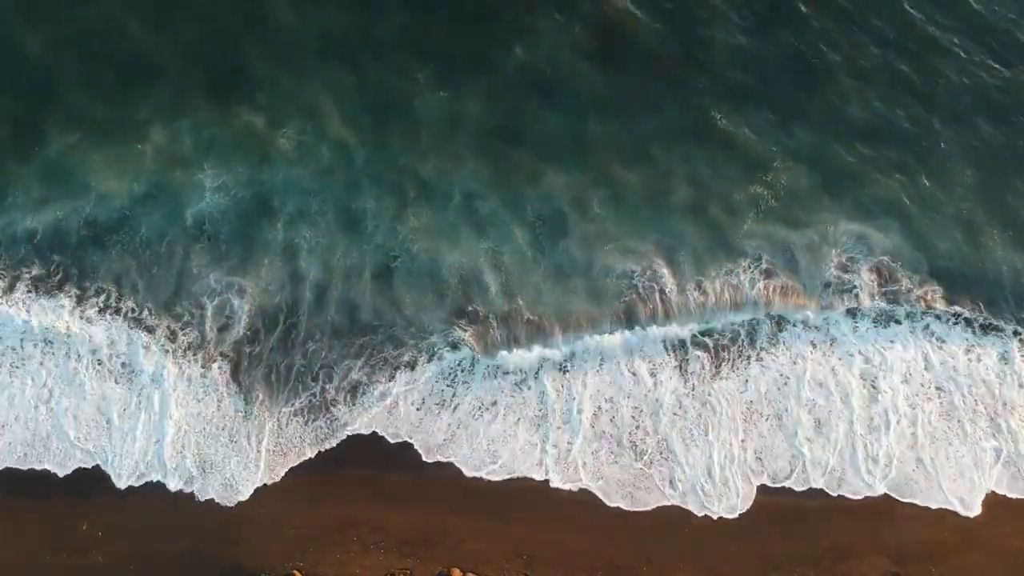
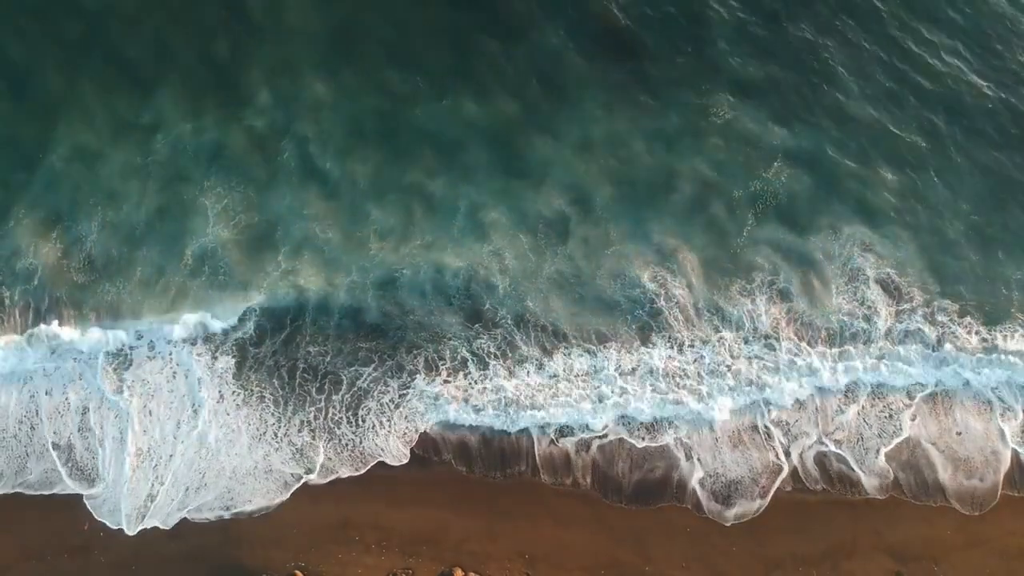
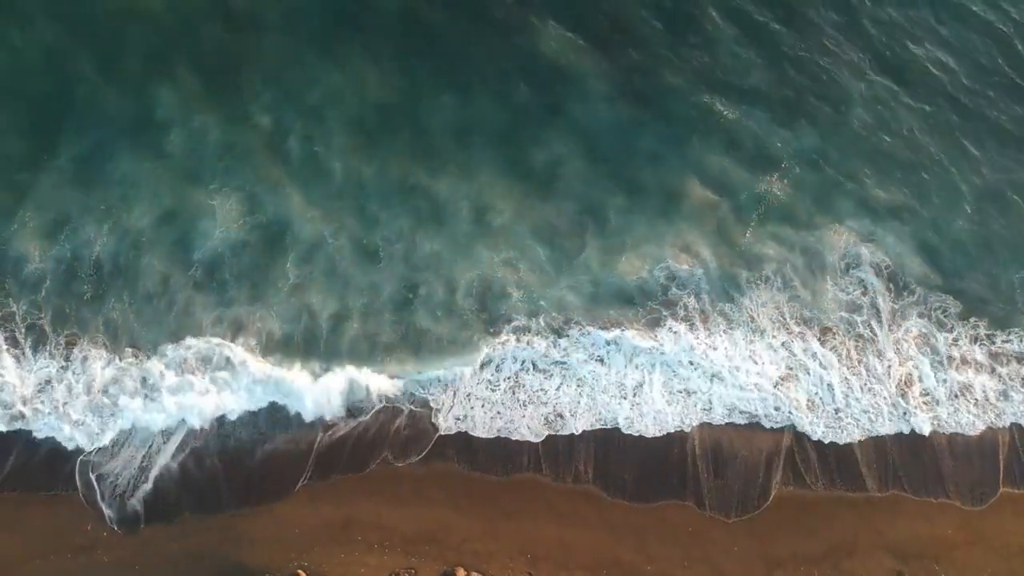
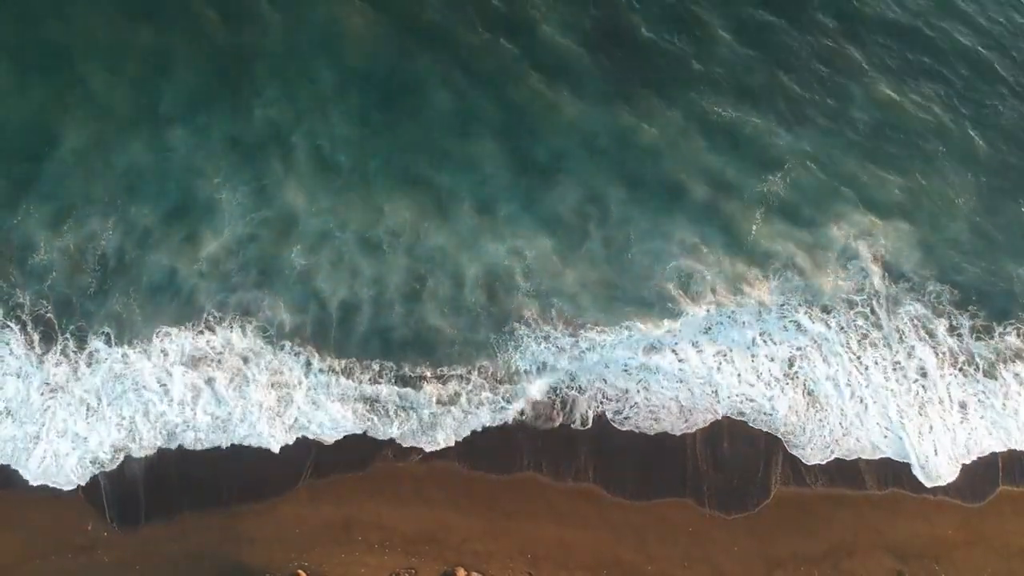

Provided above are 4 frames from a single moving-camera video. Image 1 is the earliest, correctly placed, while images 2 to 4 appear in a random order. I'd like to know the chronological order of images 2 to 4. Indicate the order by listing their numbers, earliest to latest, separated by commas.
2, 3, 4
